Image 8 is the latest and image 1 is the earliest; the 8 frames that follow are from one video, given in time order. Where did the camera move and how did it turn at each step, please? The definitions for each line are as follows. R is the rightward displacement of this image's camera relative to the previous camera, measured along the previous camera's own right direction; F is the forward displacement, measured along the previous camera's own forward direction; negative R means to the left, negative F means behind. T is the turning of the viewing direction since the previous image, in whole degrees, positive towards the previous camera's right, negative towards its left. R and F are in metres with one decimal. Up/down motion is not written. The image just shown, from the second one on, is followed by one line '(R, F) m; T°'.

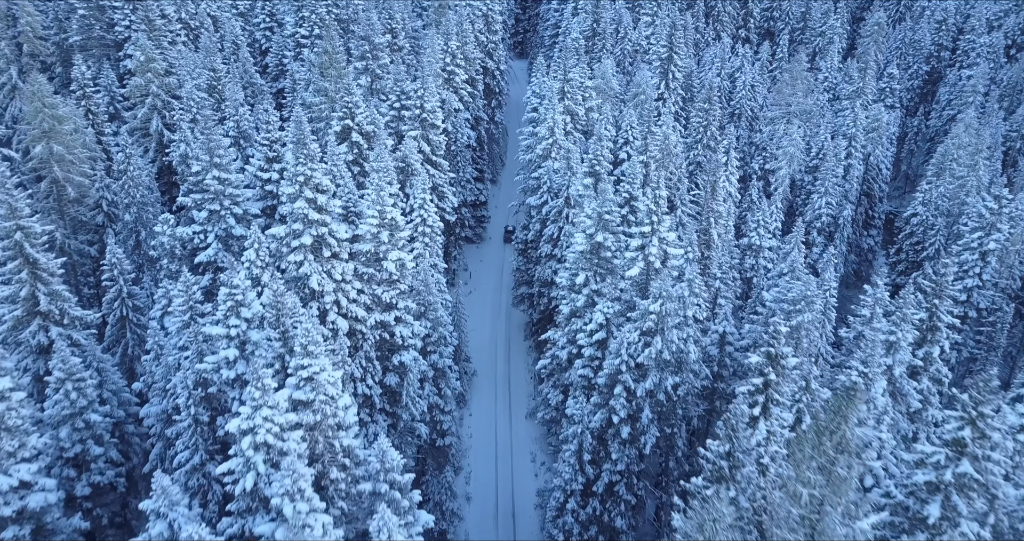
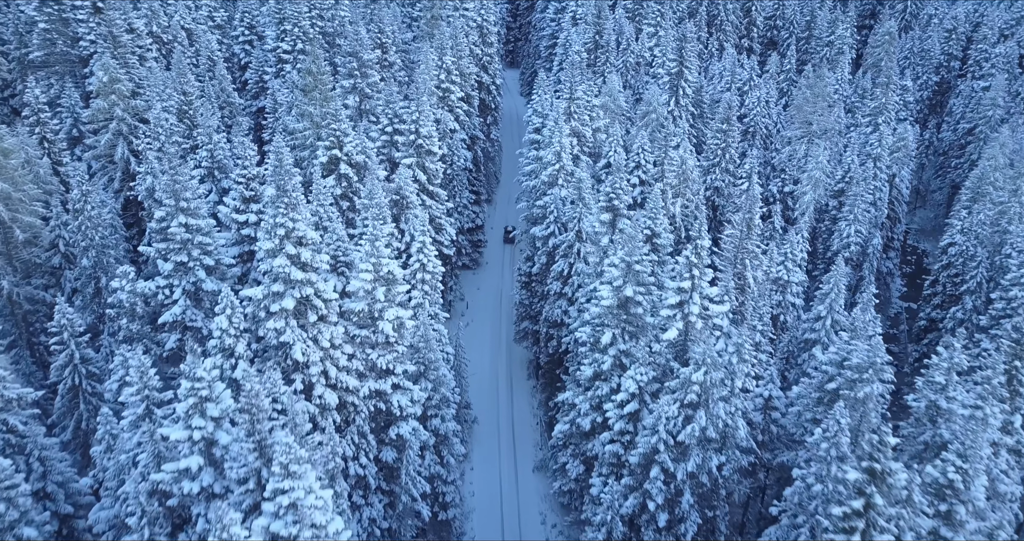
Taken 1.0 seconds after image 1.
(-0.8, +3.2) m; +1°
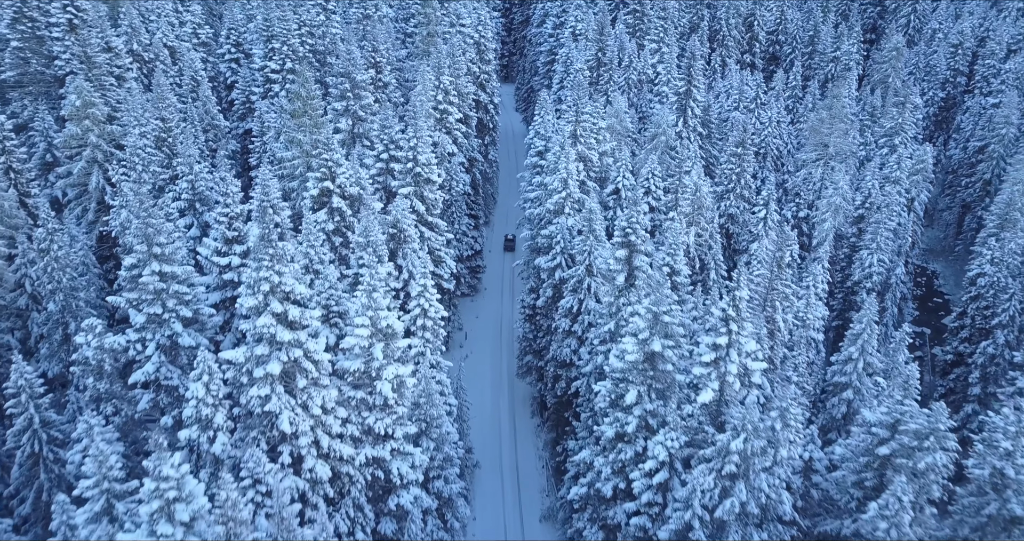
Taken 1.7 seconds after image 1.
(-0.6, +2.1) m; +1°
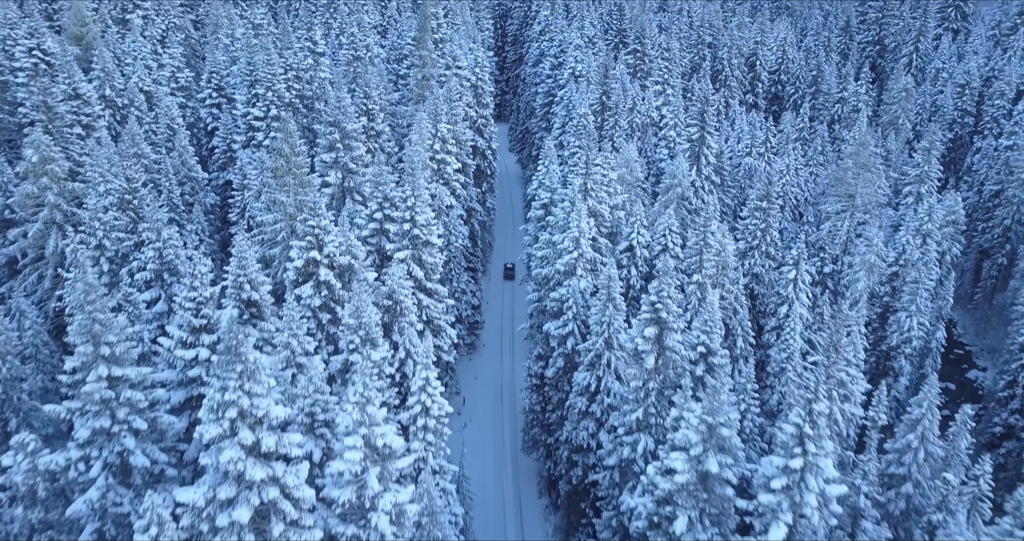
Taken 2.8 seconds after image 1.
(-0.7, +3.1) m; +1°
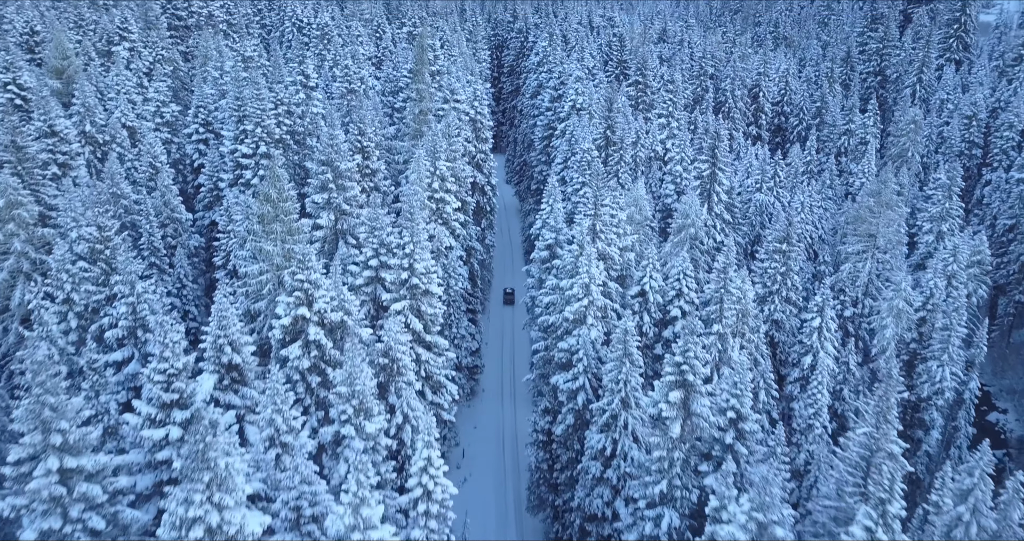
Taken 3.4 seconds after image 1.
(-0.4, +2.0) m; +1°
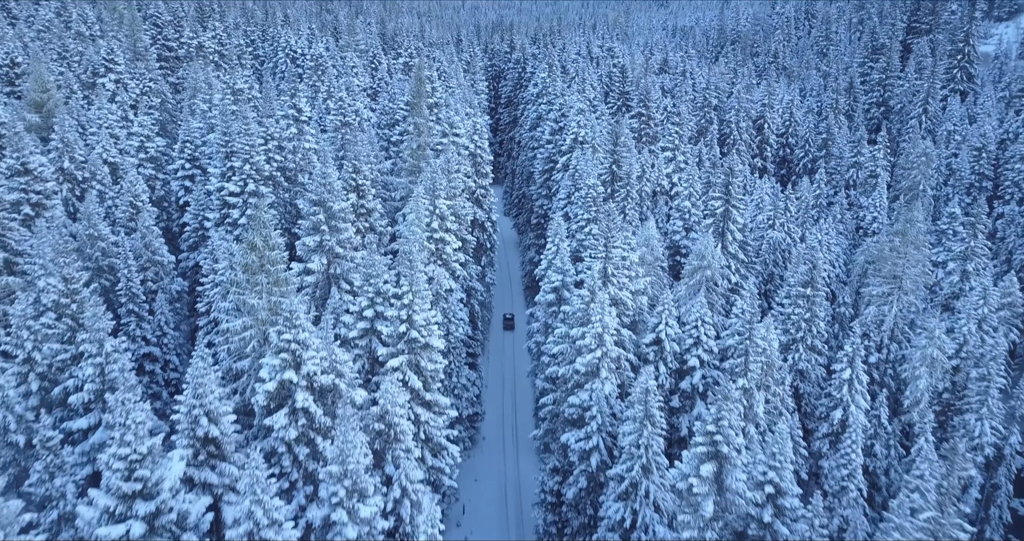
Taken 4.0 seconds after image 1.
(-0.4, +2.0) m; 0°
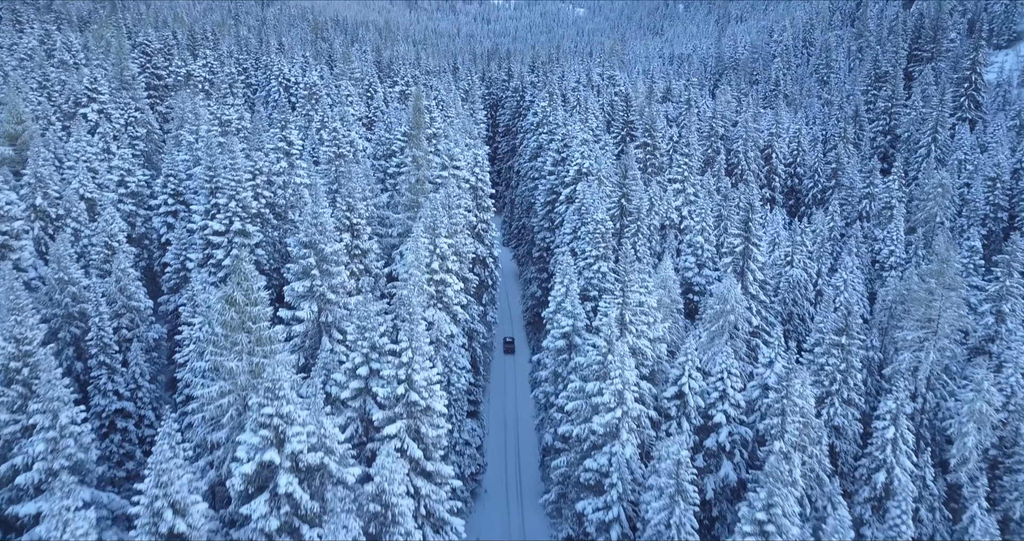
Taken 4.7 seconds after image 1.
(-0.5, +2.3) m; 0°
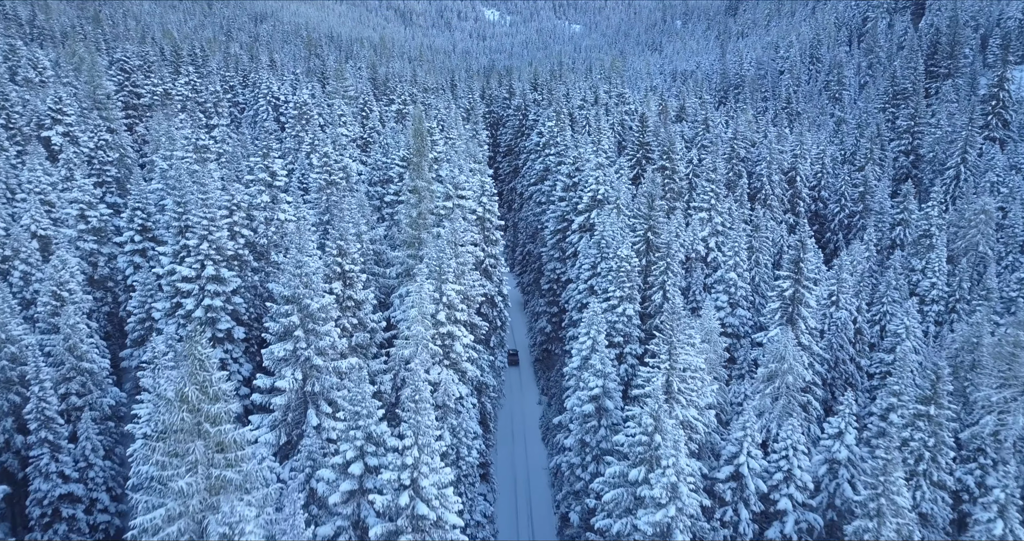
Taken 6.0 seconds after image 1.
(-0.9, +4.1) m; 0°
